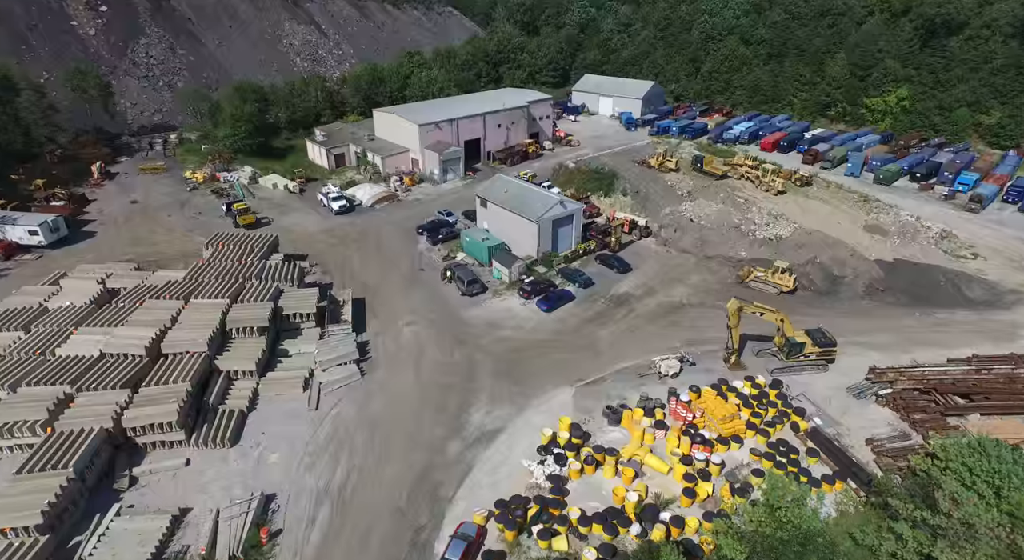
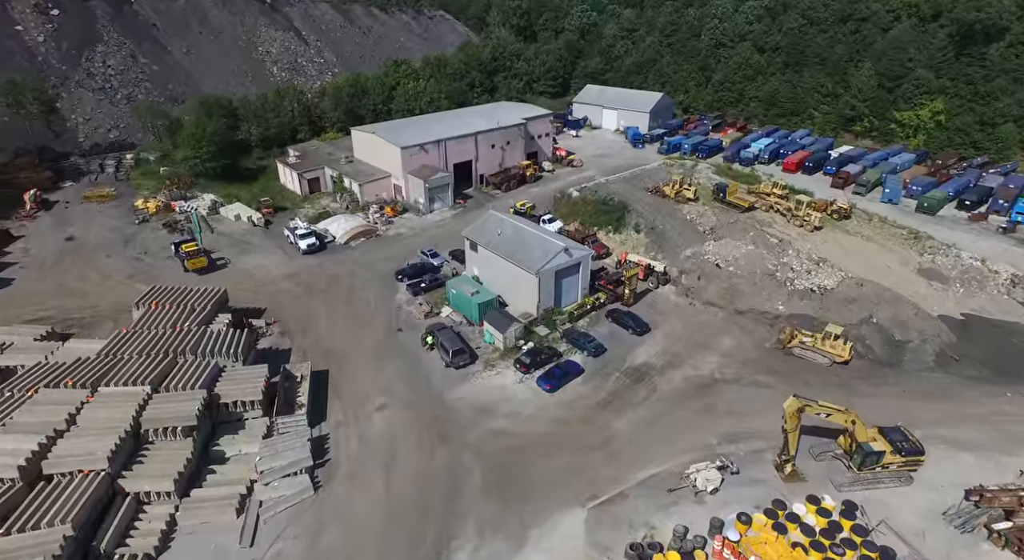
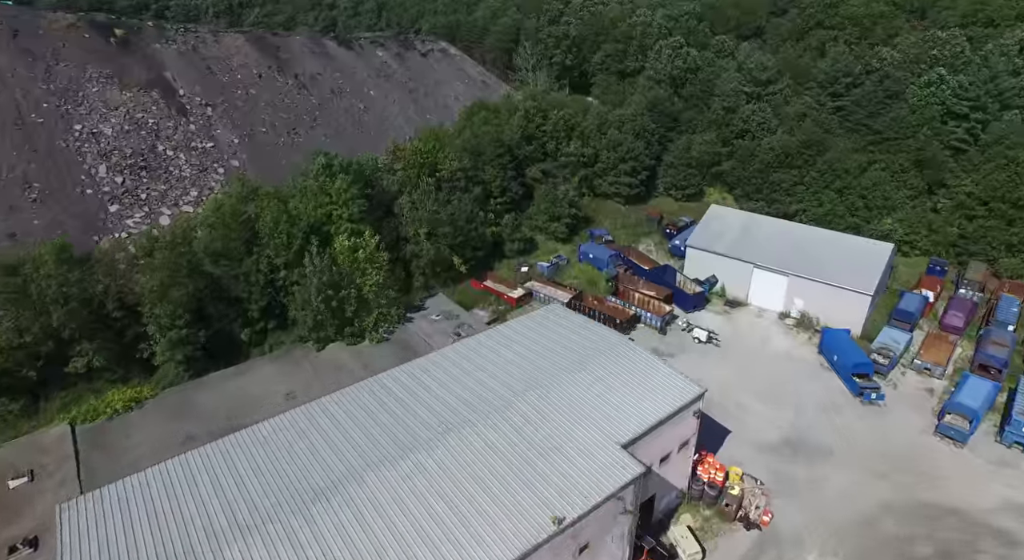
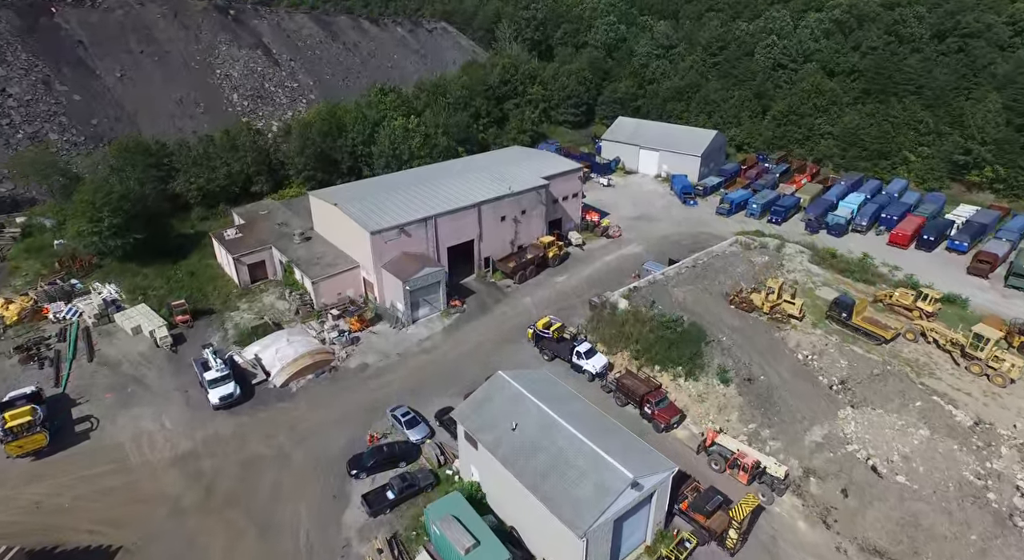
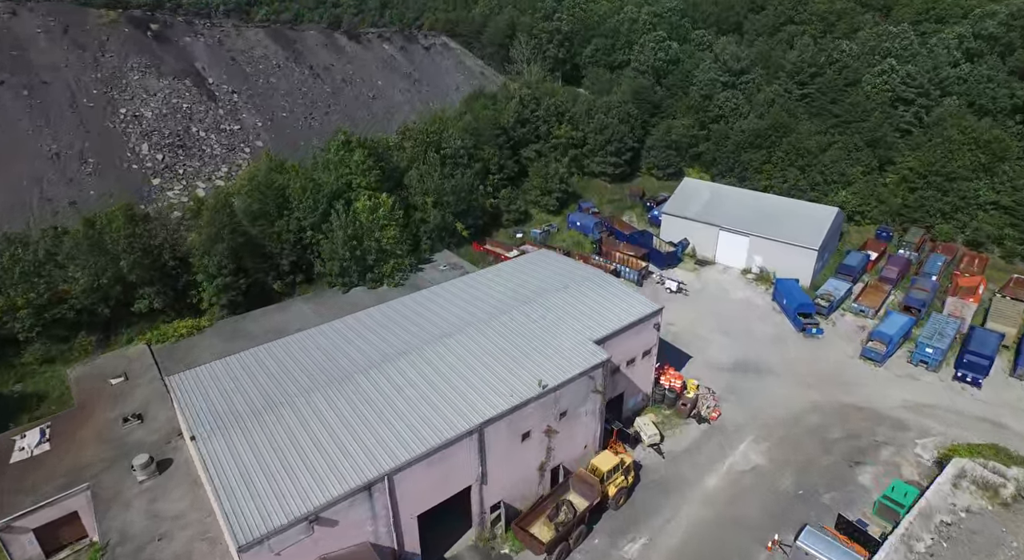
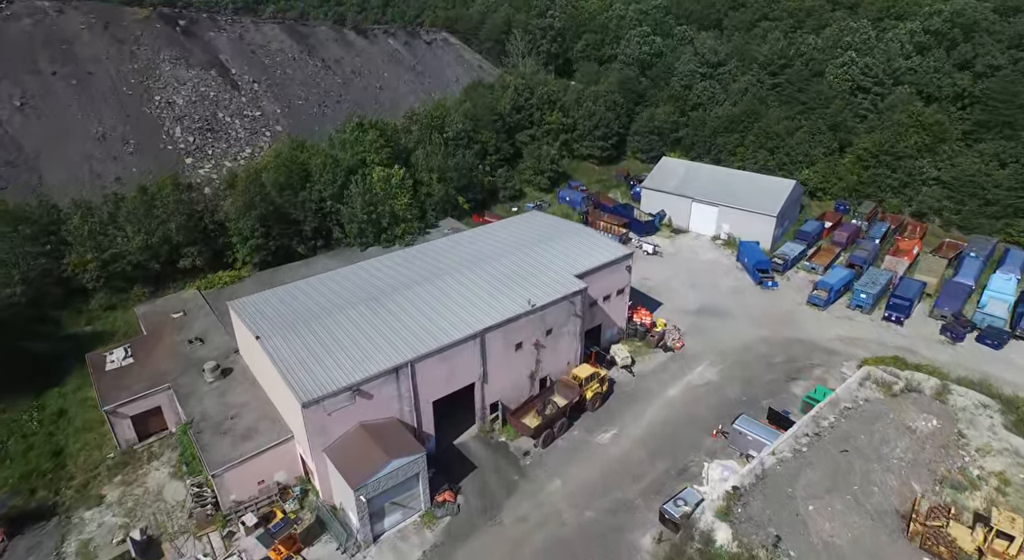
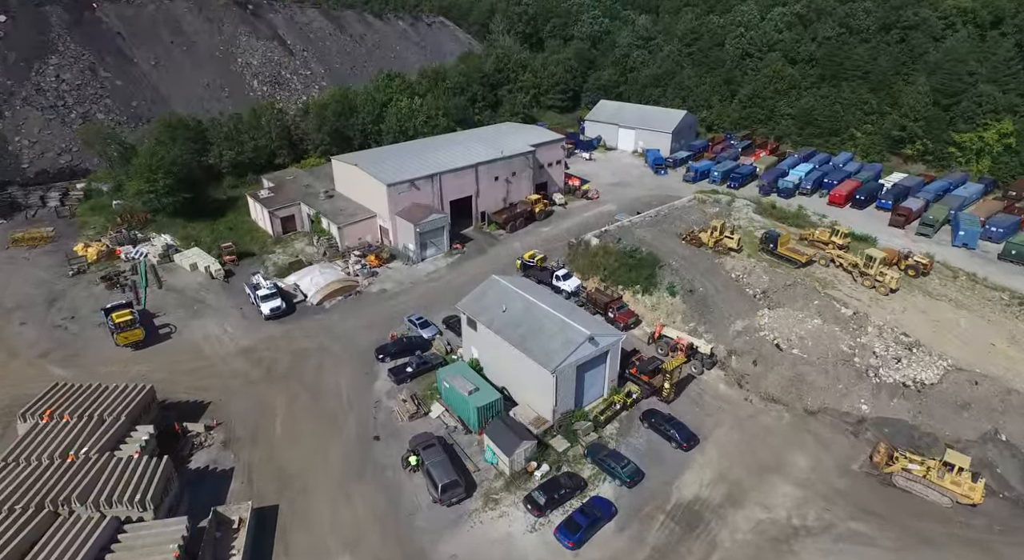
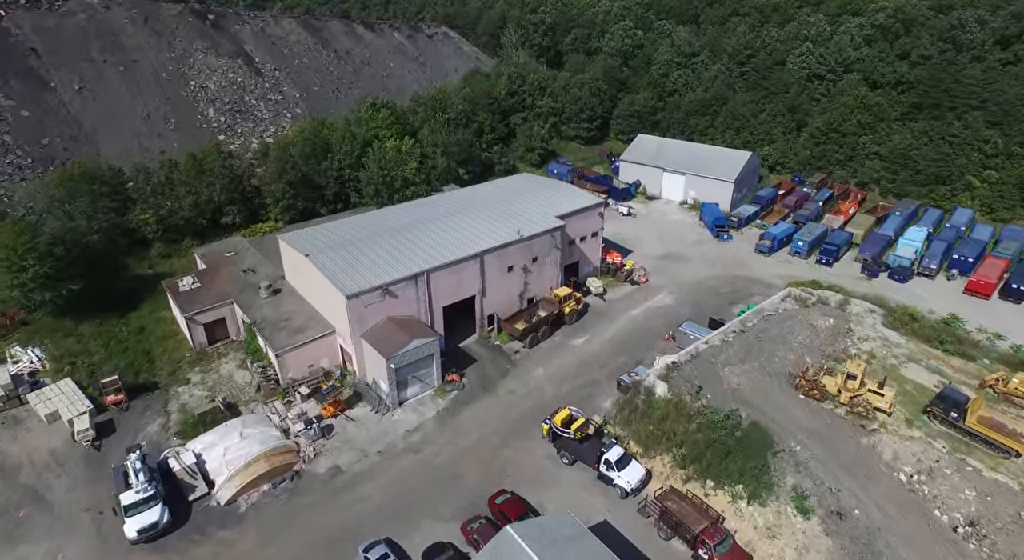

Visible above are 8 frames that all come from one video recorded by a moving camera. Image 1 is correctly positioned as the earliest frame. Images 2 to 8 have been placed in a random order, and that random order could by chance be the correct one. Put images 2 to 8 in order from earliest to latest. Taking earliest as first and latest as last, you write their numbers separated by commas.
2, 7, 4, 8, 6, 5, 3
